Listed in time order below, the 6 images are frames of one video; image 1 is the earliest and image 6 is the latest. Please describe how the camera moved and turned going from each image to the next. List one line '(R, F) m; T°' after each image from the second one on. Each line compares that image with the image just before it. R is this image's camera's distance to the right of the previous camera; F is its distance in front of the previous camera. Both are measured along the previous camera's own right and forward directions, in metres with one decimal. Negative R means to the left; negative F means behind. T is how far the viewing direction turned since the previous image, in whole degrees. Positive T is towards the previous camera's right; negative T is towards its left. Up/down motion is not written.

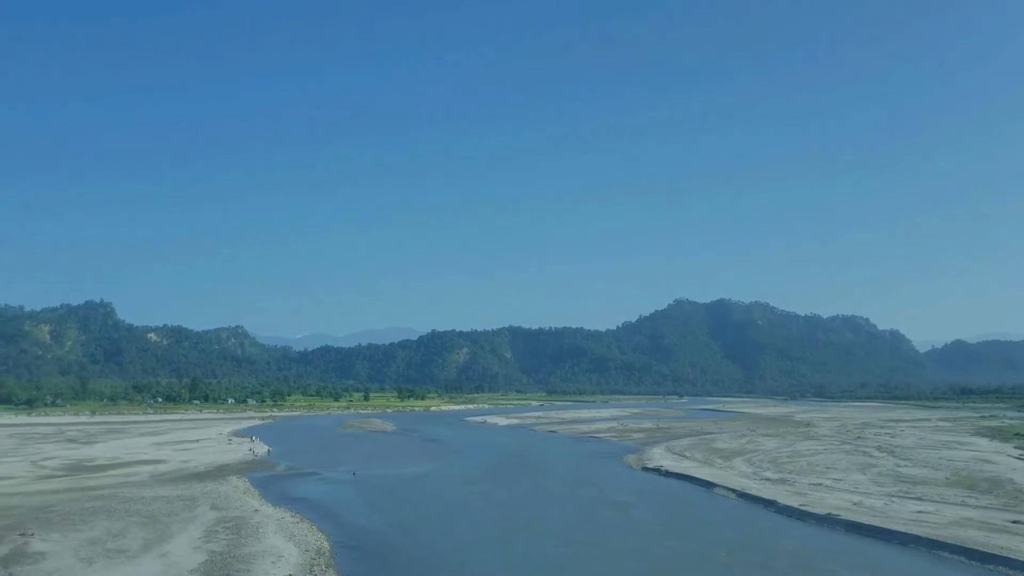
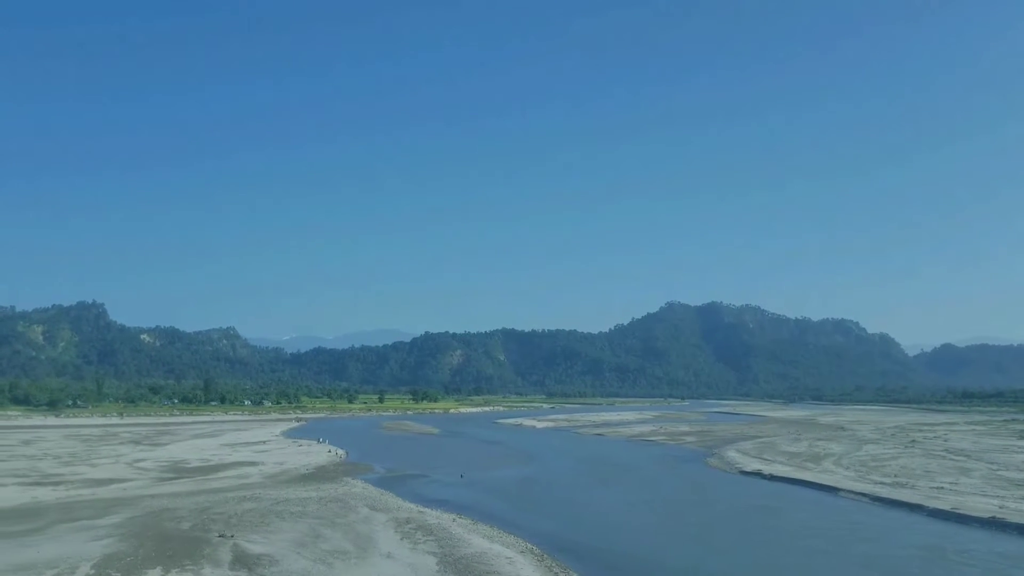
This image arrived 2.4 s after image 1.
(-5.3, -0.1) m; +1°
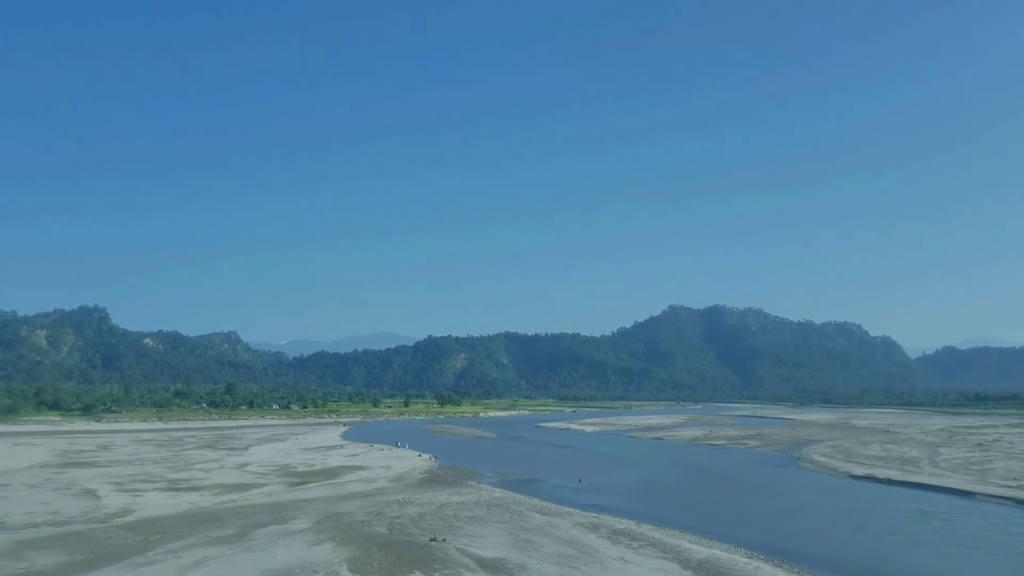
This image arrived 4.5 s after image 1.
(-5.4, 0.0) m; 0°
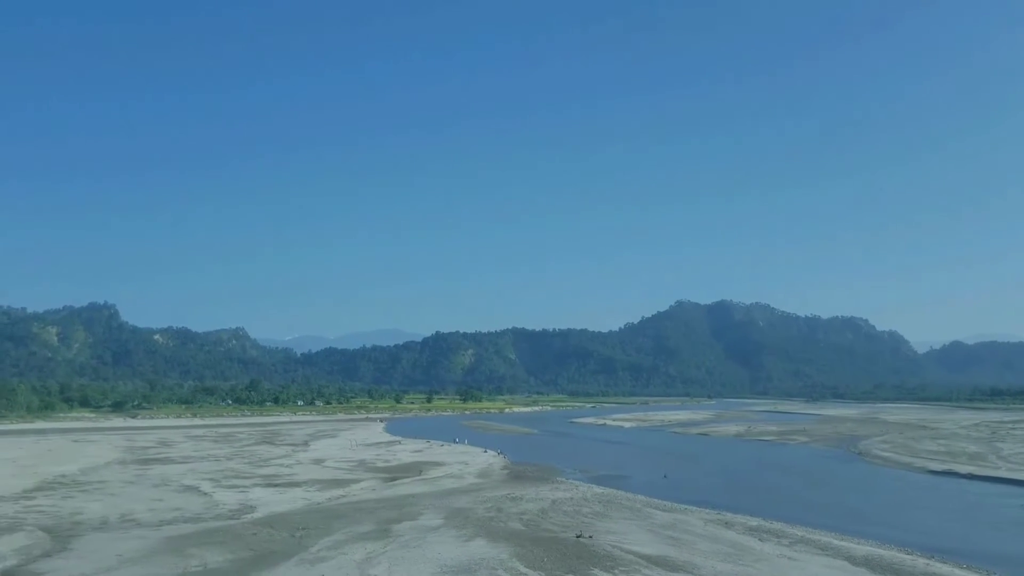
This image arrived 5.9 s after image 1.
(-3.6, 0.0) m; 0°
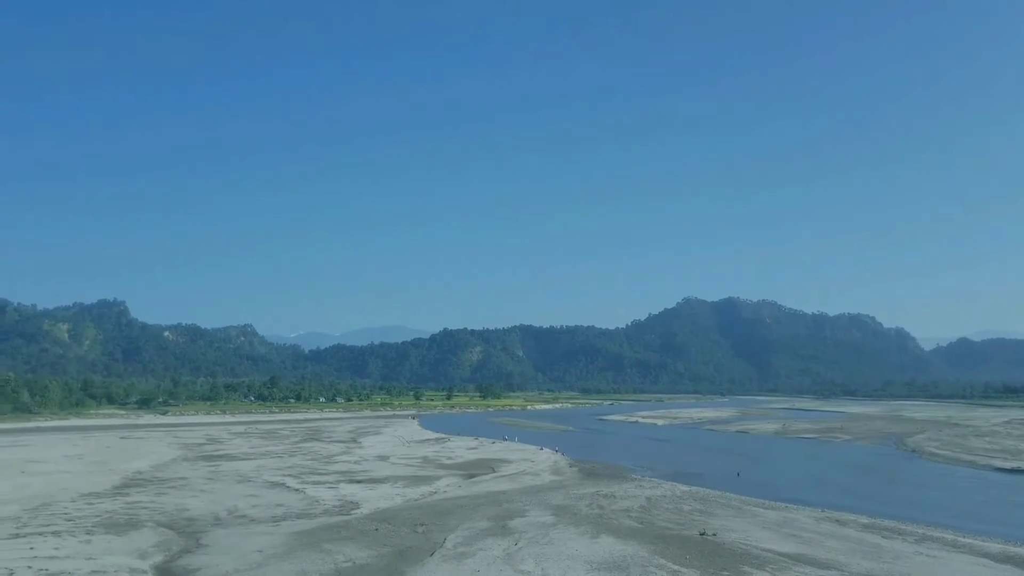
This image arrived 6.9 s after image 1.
(-3.1, -0.1) m; 0°
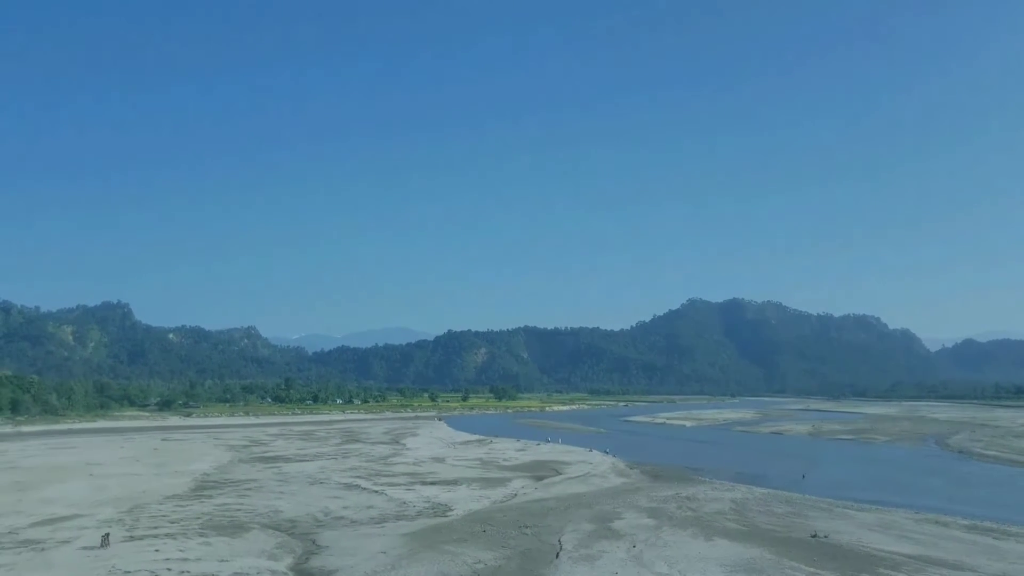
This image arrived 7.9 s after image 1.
(-2.8, 0.0) m; 0°
